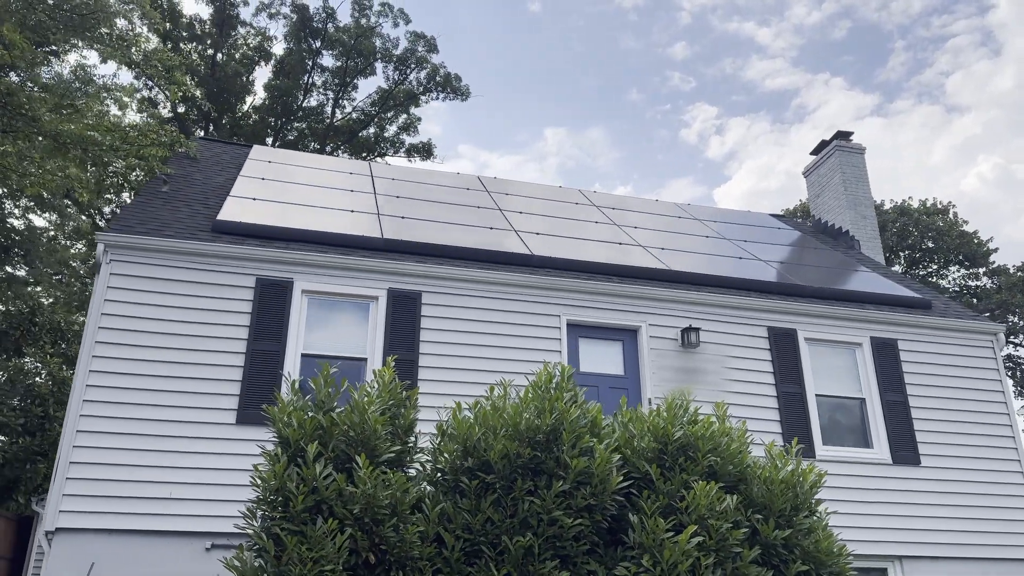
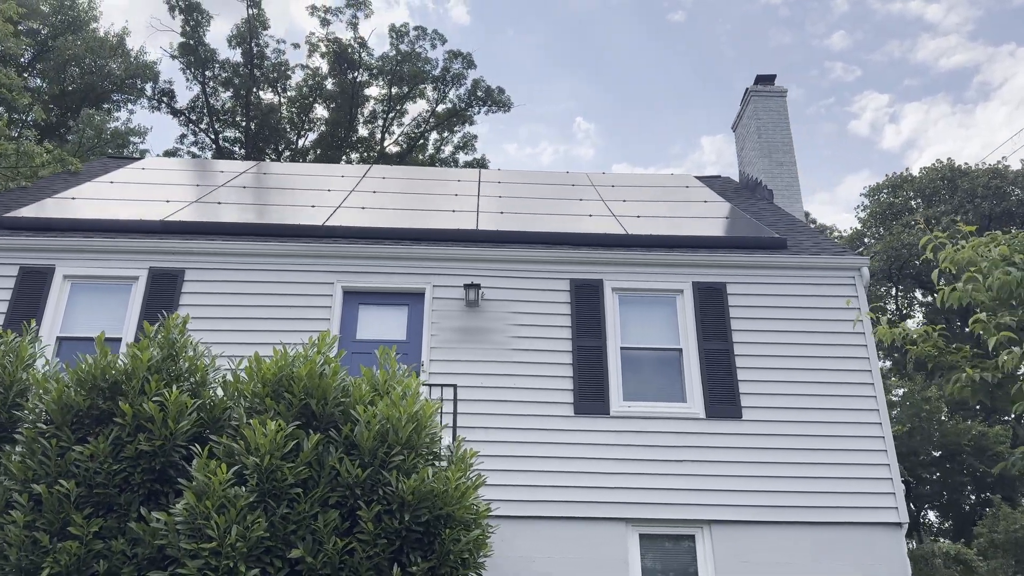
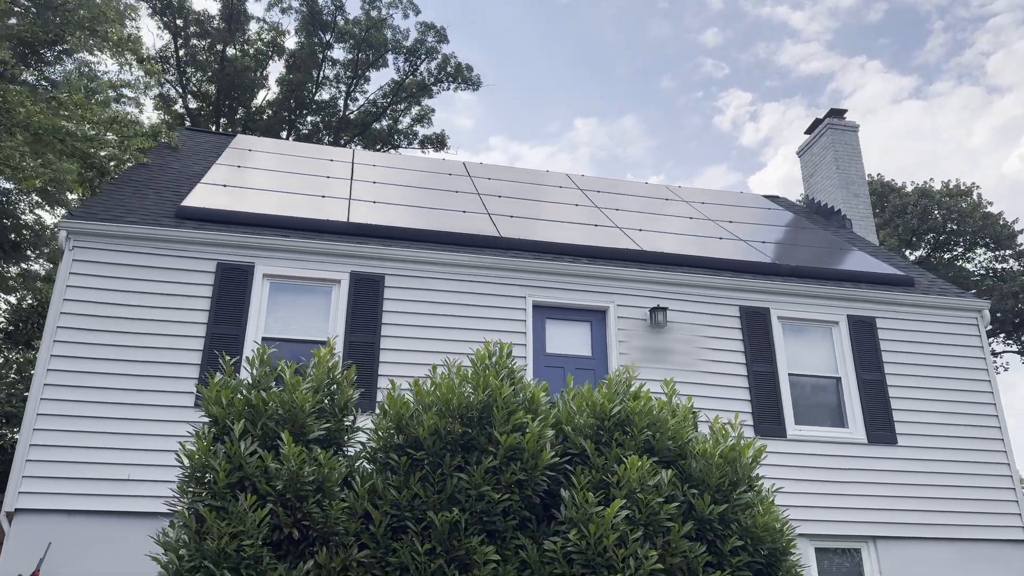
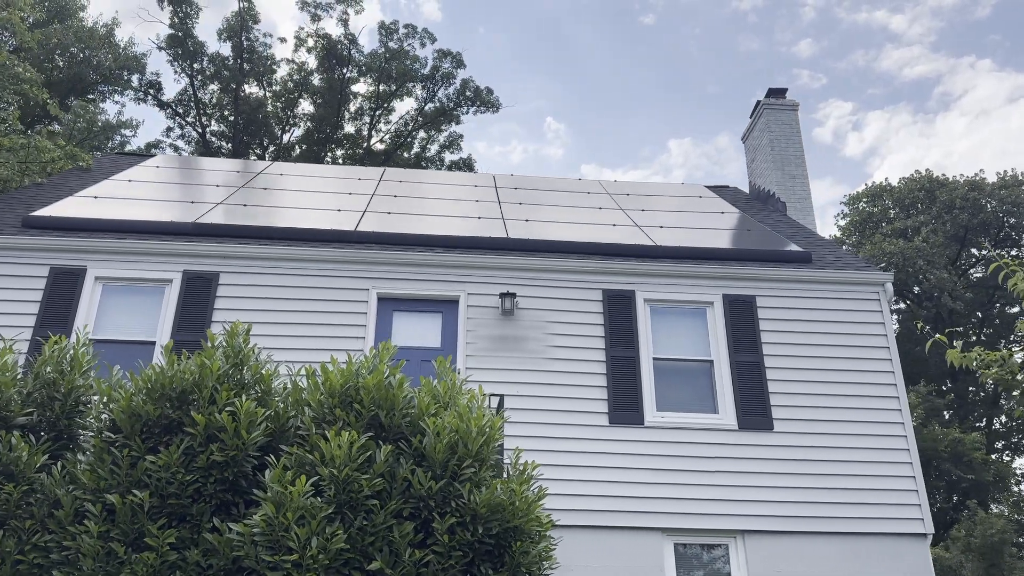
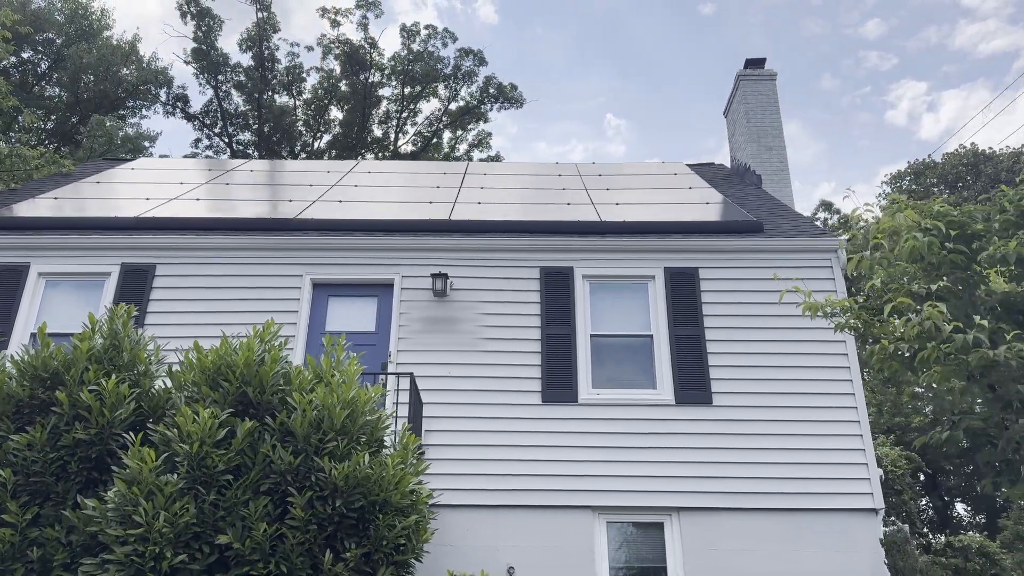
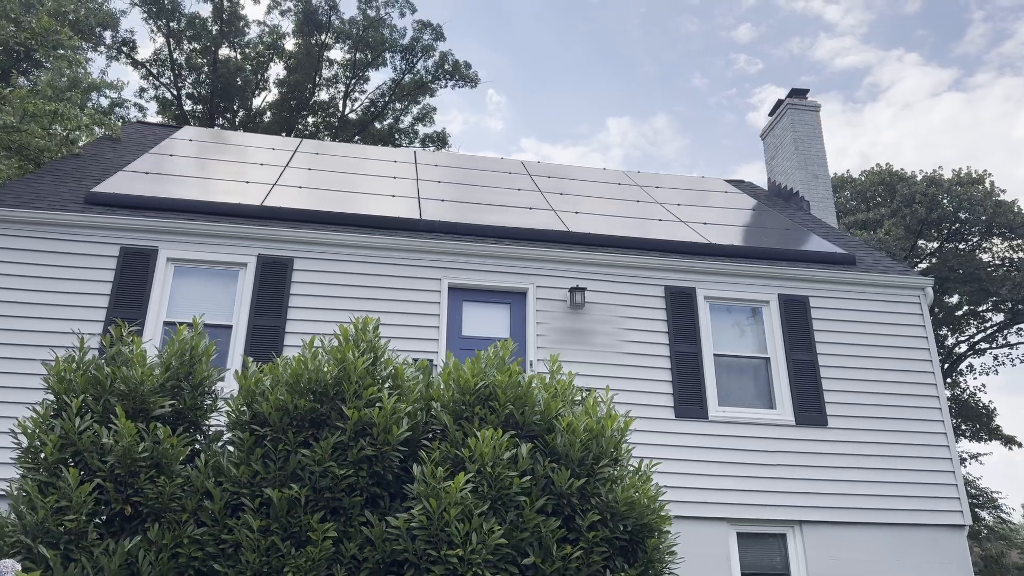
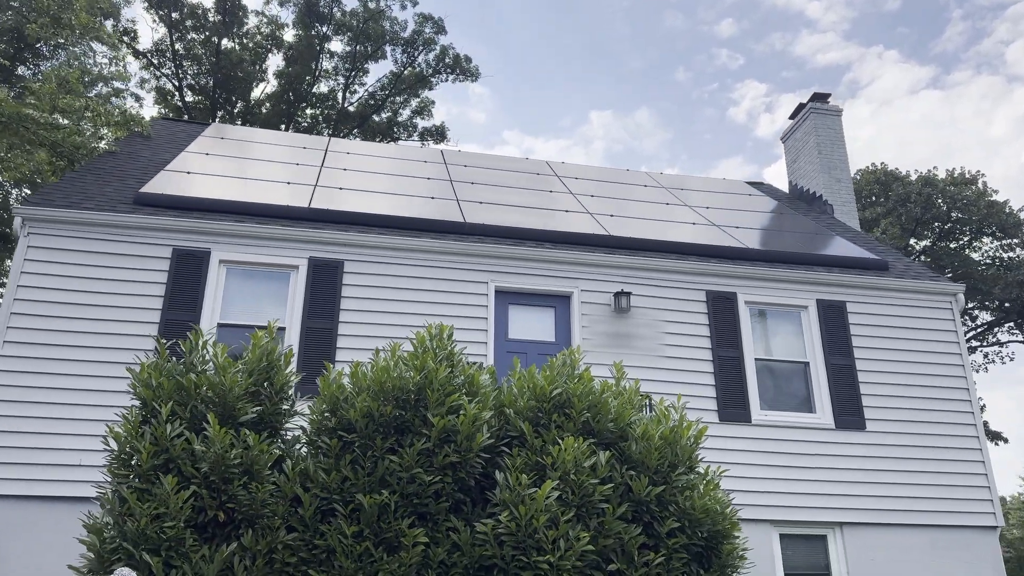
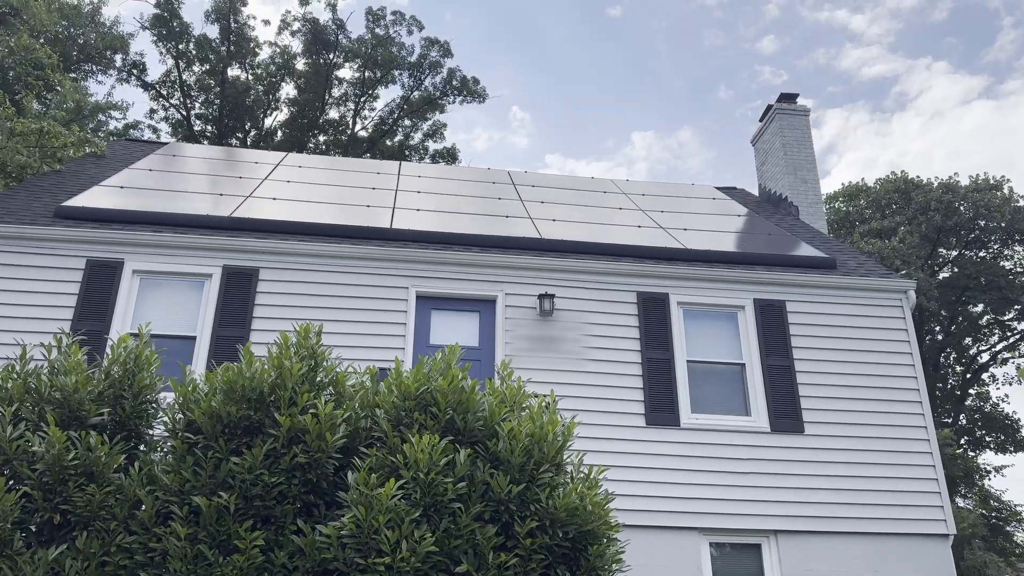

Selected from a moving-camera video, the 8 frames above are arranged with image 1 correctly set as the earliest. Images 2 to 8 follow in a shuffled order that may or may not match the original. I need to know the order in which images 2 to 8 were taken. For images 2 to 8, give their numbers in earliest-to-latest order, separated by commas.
3, 7, 6, 8, 4, 2, 5
